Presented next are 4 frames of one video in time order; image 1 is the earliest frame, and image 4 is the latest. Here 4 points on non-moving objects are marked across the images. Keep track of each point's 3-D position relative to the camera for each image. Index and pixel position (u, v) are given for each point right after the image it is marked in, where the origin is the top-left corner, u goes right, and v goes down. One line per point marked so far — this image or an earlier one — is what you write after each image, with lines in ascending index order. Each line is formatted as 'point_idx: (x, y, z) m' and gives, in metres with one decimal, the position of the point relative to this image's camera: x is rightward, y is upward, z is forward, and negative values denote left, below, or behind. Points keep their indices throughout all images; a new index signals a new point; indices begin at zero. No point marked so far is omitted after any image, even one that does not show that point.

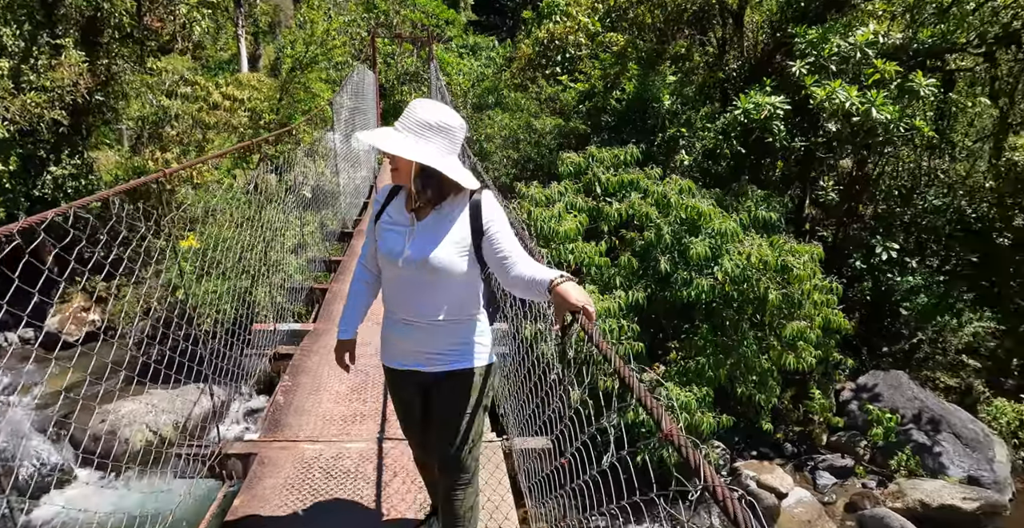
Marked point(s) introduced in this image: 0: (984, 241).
0: (+5.0, +0.2, +6.7) m
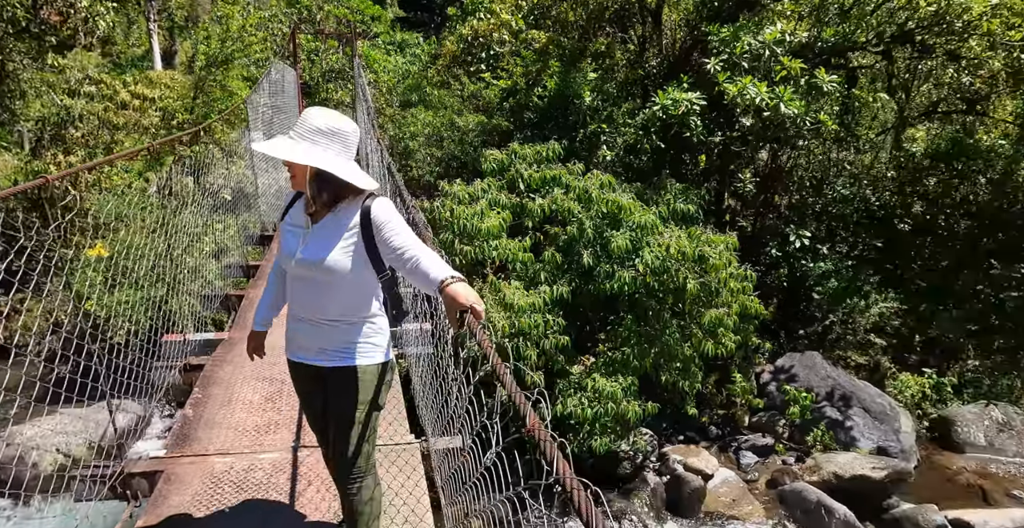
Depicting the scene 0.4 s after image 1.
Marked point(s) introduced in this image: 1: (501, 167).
0: (+4.3, +0.4, +7.2) m
1: (-0.1, +0.8, +5.0) m
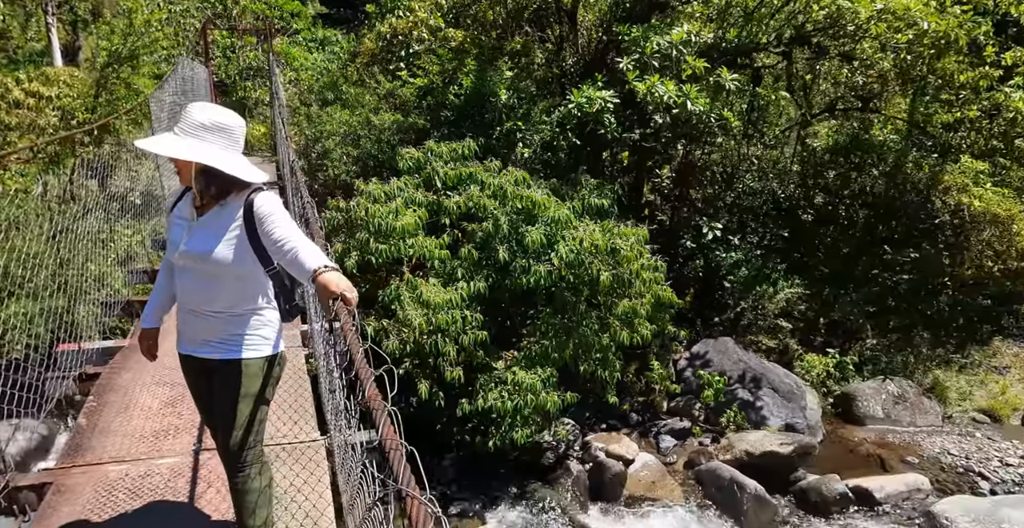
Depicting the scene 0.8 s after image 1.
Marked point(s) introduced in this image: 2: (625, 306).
0: (+3.4, +0.6, +7.6) m
1: (-0.7, +0.8, +5.0) m
2: (+0.8, -0.3, +4.5) m
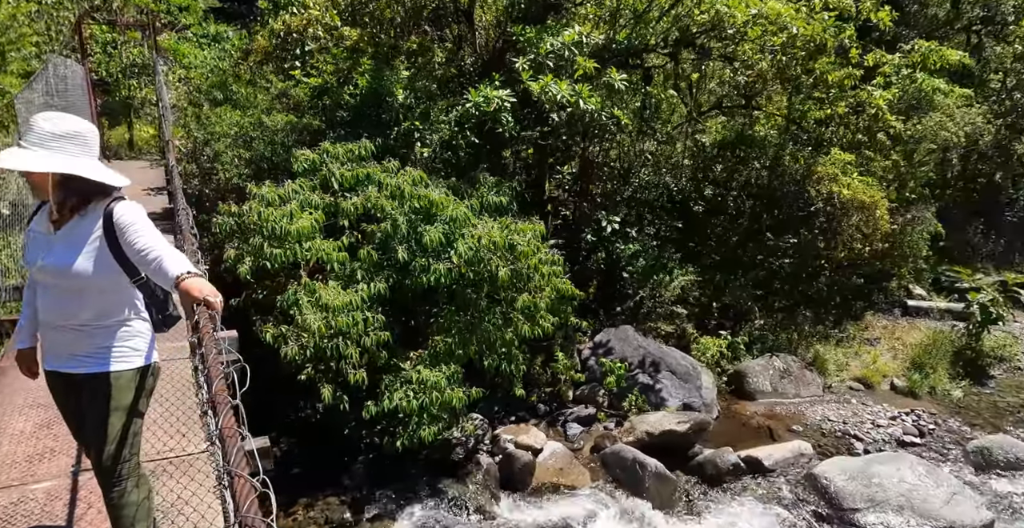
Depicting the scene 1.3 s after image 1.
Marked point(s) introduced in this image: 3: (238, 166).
0: (+2.2, +0.7, +8.1) m
1: (-1.5, +0.8, +5.0) m
2: (+0.1, -0.3, +4.6) m
3: (-2.8, +1.0, +6.5) m
